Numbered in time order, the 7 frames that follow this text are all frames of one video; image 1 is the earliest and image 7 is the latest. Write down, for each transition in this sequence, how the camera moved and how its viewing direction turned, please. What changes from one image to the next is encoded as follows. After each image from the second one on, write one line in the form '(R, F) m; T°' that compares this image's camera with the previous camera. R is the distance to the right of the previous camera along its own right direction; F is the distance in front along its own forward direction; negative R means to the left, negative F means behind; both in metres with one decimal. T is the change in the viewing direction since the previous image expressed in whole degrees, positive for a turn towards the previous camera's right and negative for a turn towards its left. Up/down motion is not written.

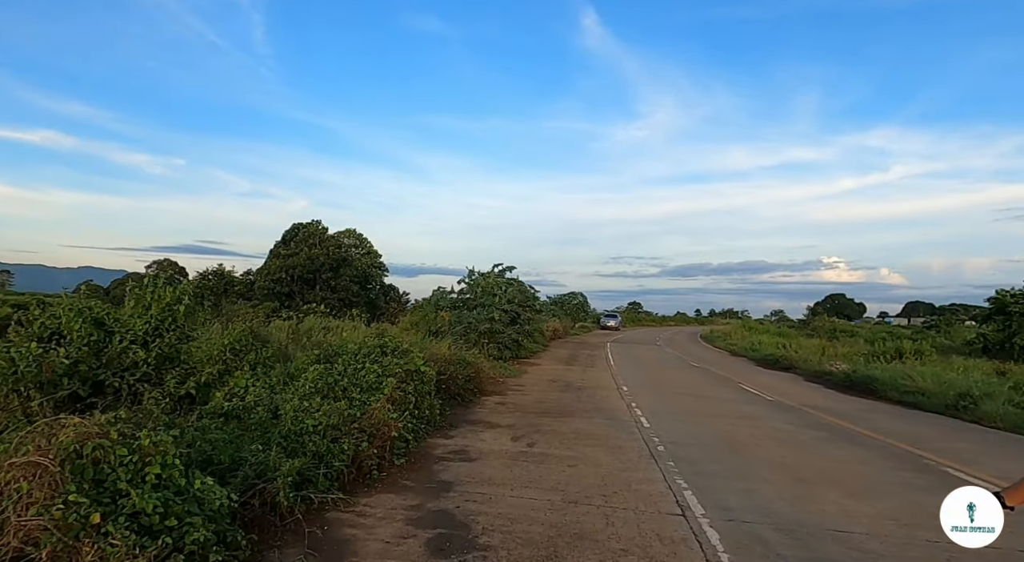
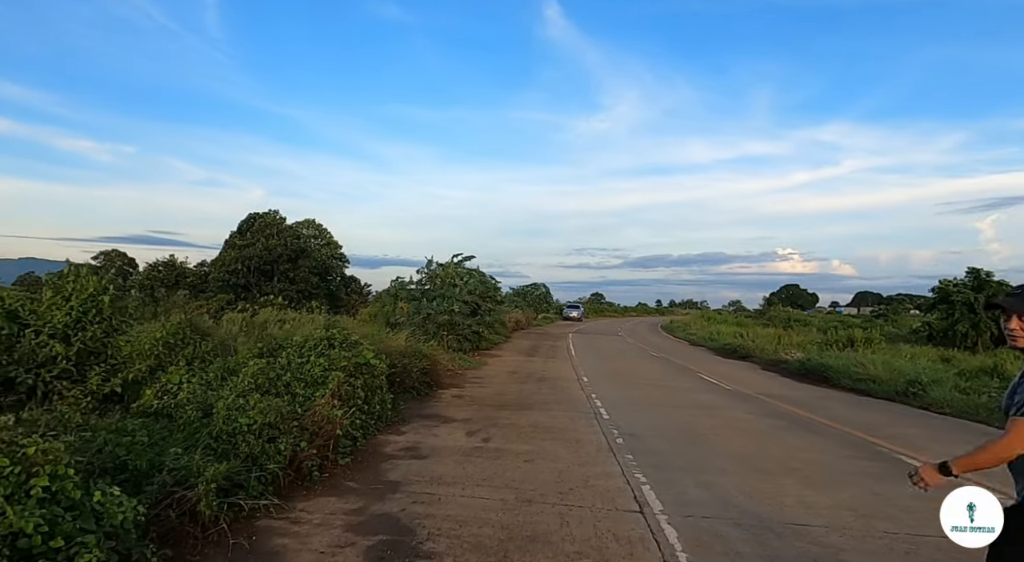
(+0.1, +0.3) m; +4°
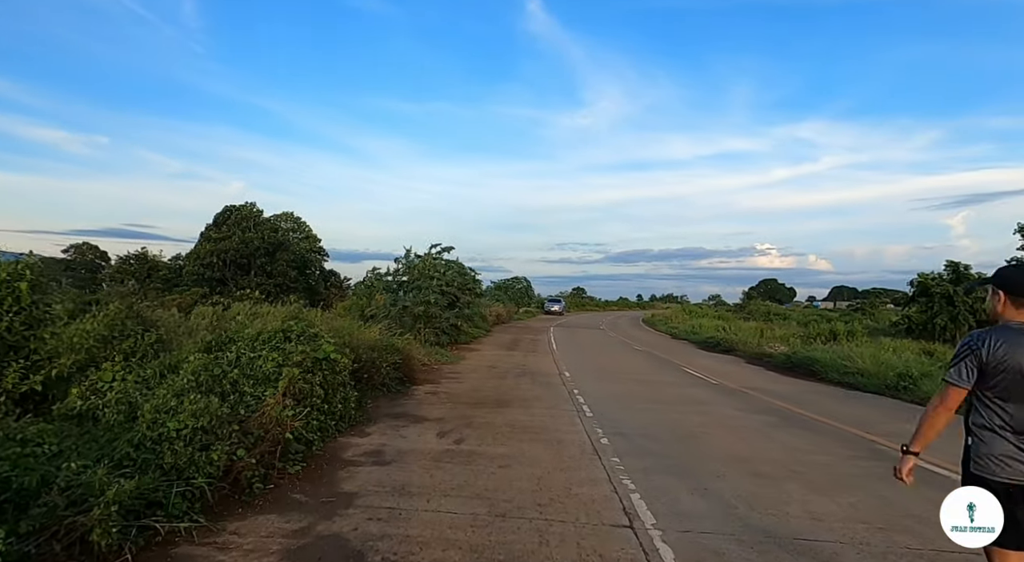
(+0.1, +0.7) m; +2°
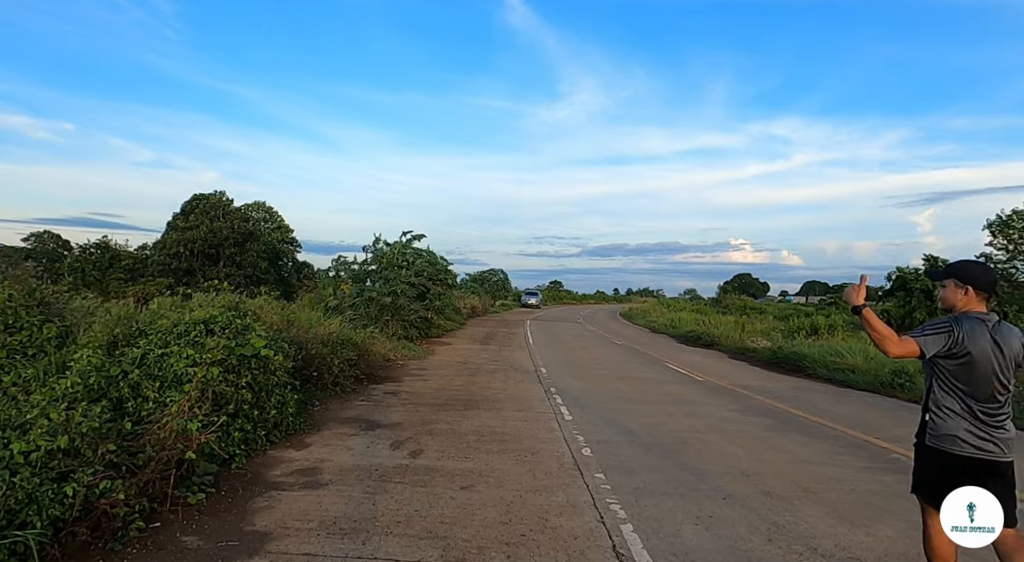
(+0.1, +1.2) m; +2°
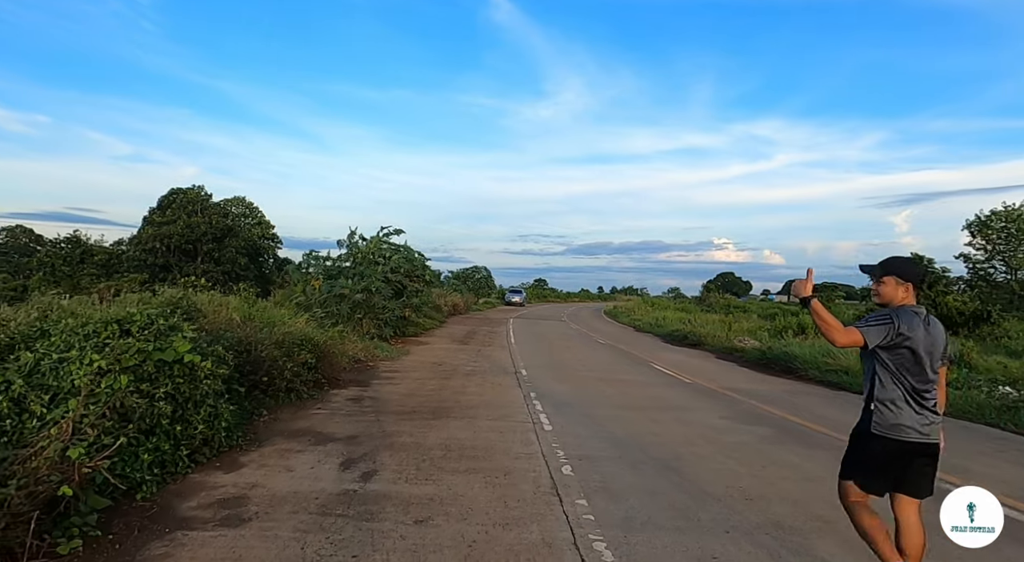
(+0.1, +0.9) m; +2°
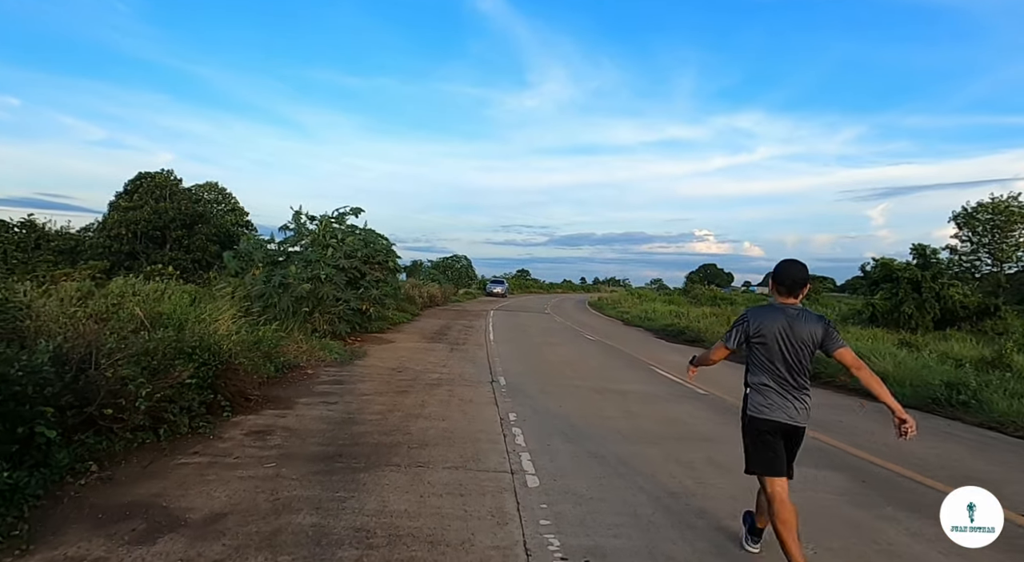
(+0.1, +2.6) m; +2°
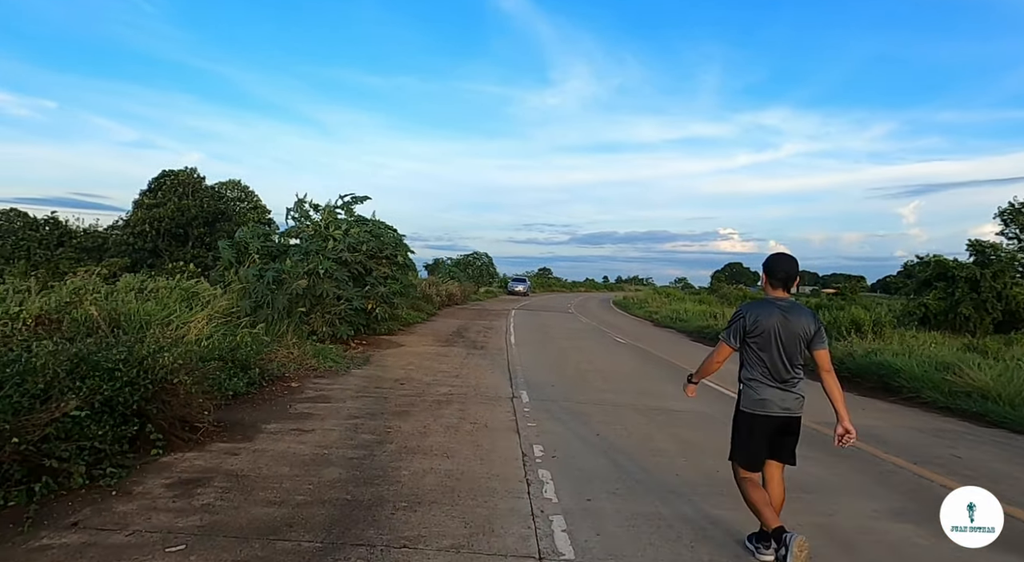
(-0.1, +1.9) m; -2°
